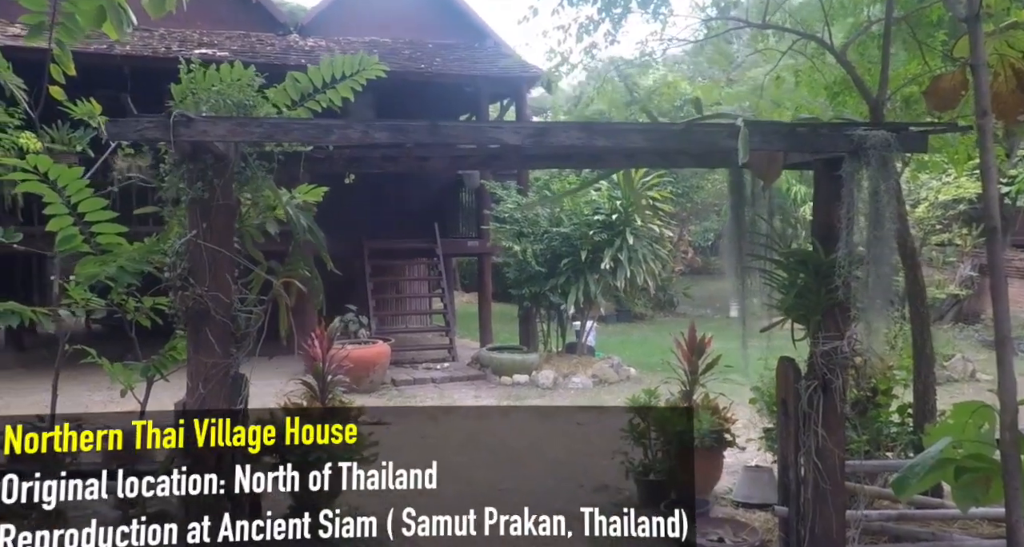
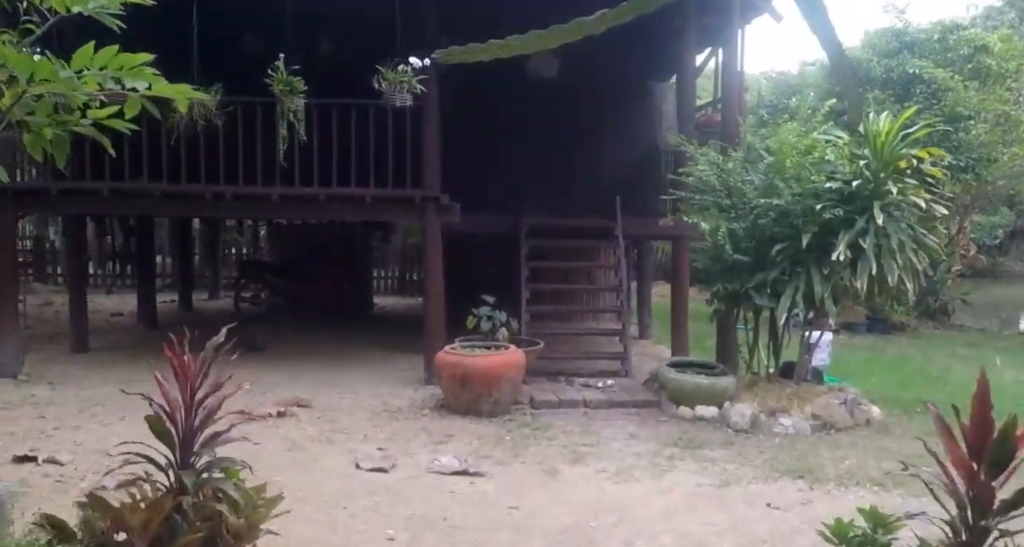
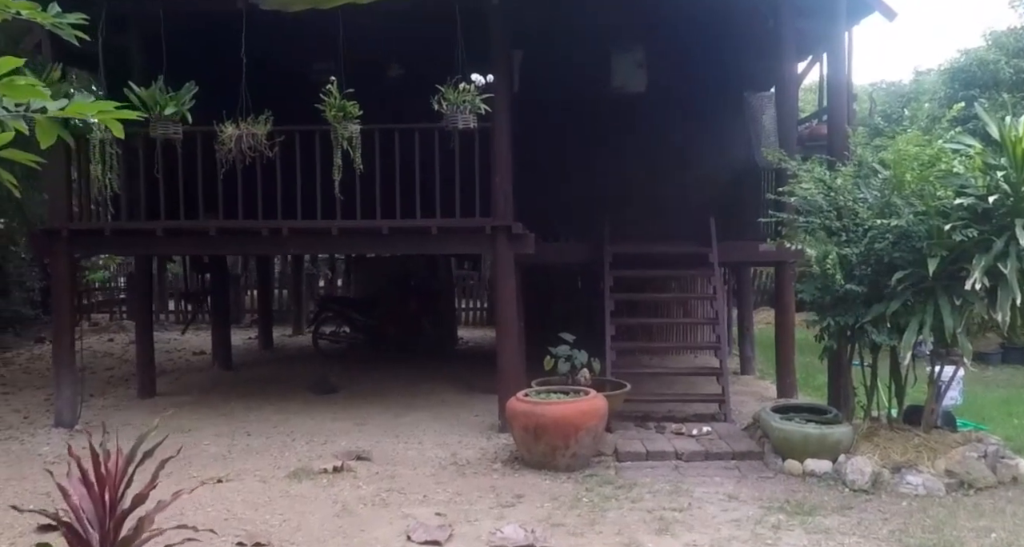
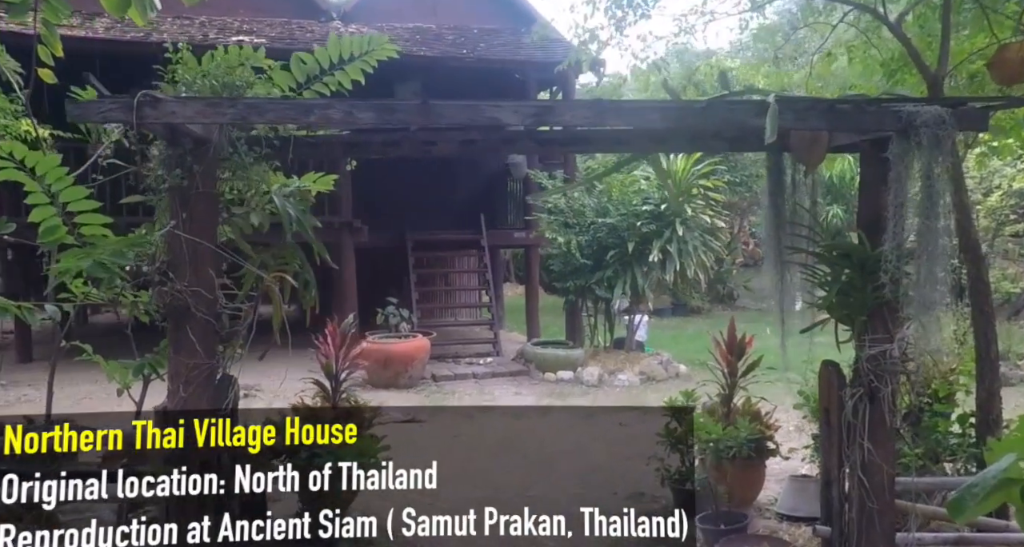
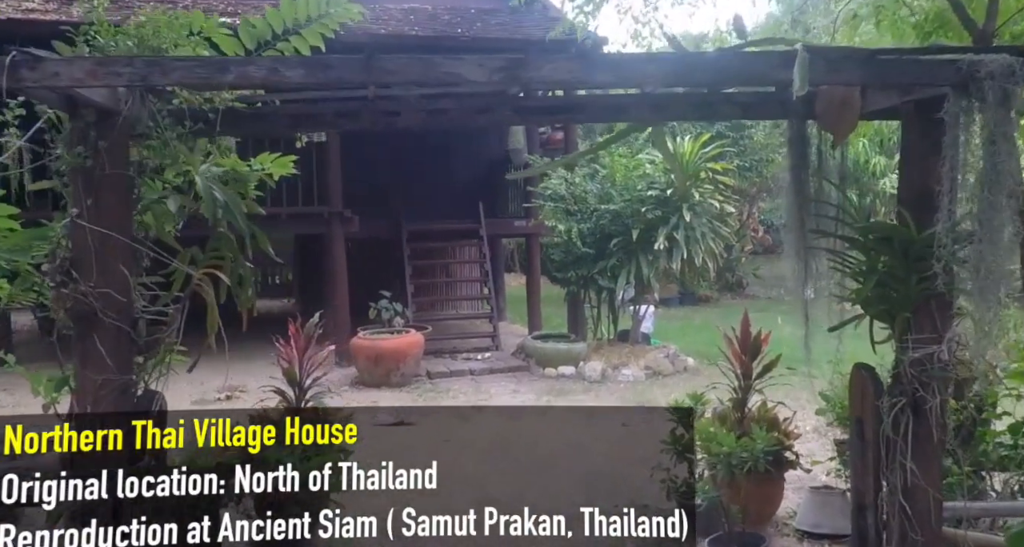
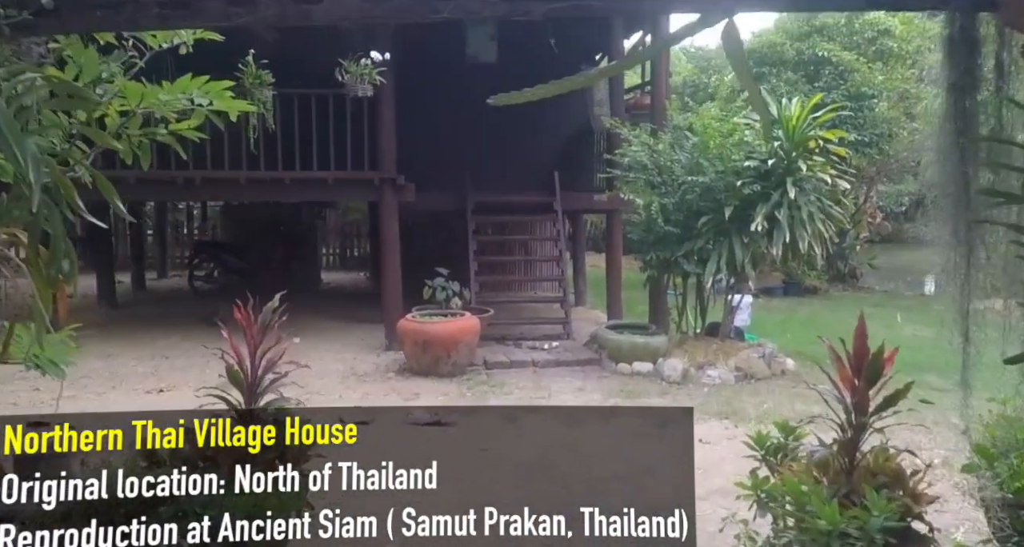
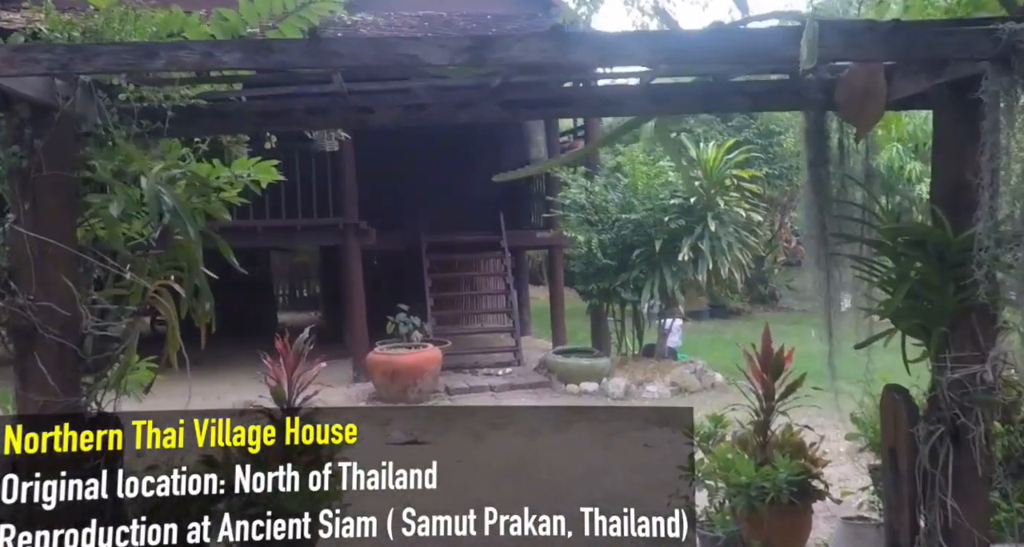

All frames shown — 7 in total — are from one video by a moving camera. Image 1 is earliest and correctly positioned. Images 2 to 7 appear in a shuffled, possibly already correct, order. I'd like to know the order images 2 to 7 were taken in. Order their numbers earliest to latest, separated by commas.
4, 5, 7, 6, 2, 3
